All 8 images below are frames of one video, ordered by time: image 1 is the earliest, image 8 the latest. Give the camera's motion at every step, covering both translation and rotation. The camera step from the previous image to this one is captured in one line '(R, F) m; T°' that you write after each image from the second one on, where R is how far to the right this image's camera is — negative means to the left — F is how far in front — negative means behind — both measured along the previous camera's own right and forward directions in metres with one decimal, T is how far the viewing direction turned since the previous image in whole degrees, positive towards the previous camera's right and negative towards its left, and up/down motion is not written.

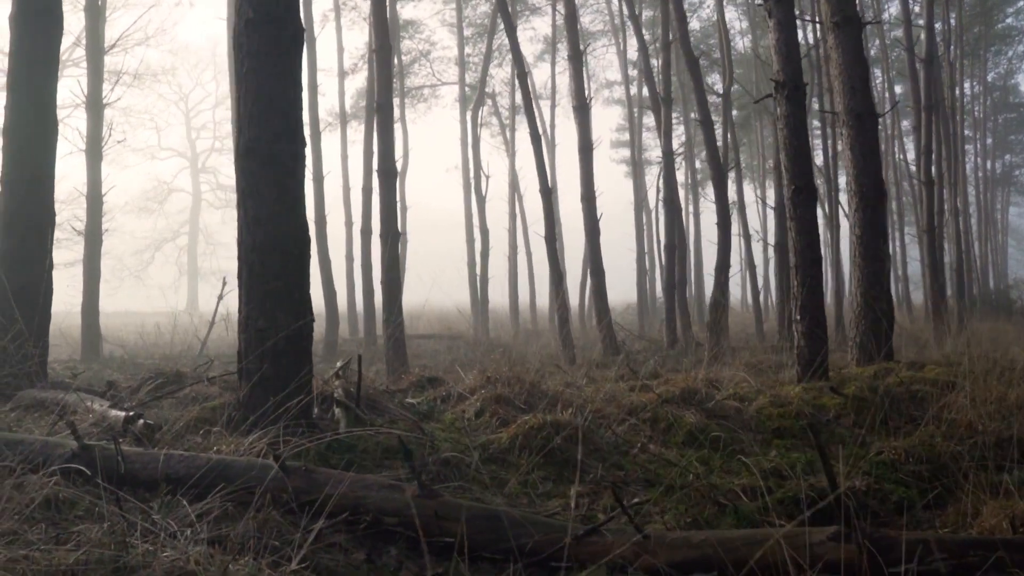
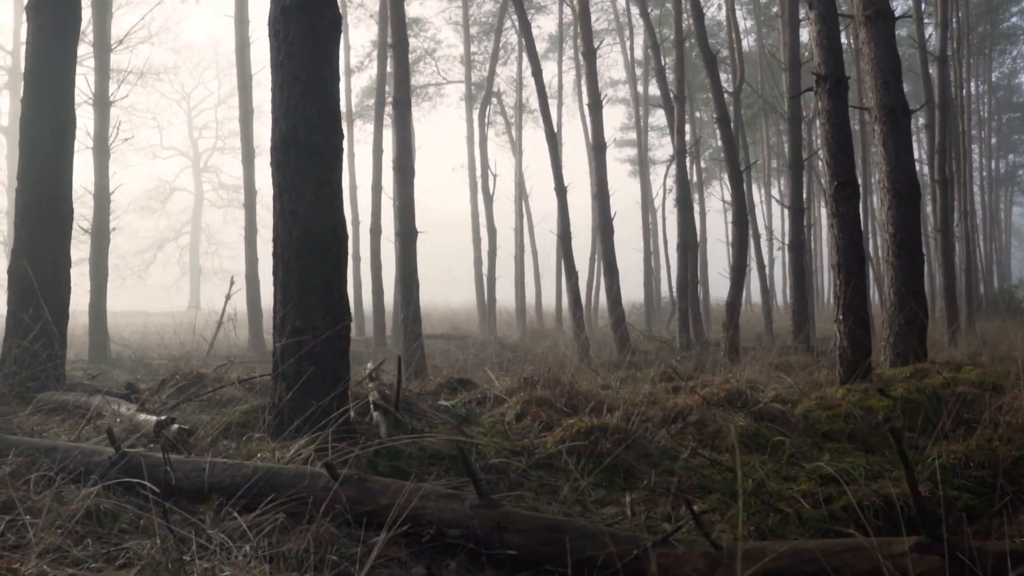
(-0.3, +0.2) m; 0°
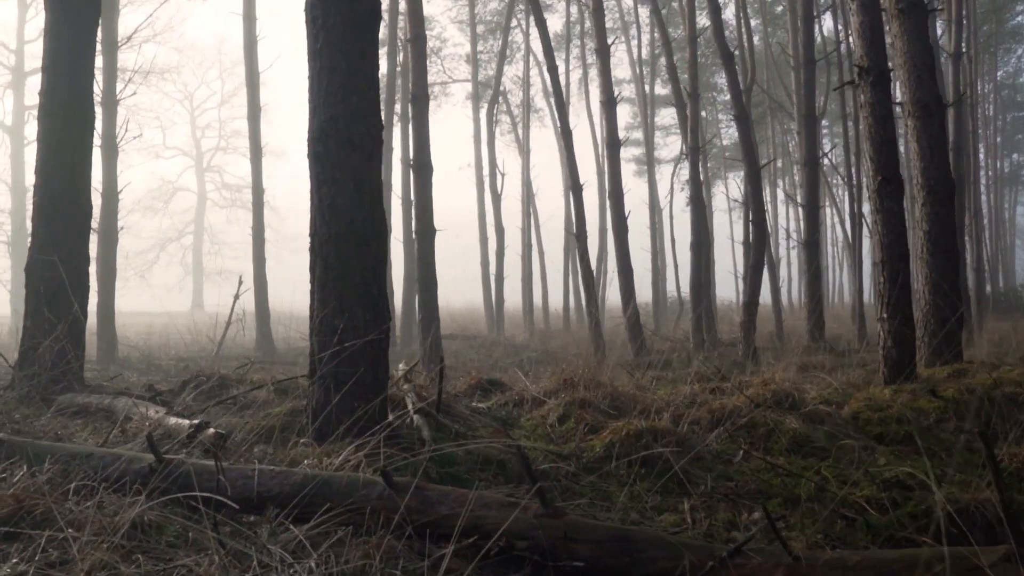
(-0.3, +0.2) m; 0°
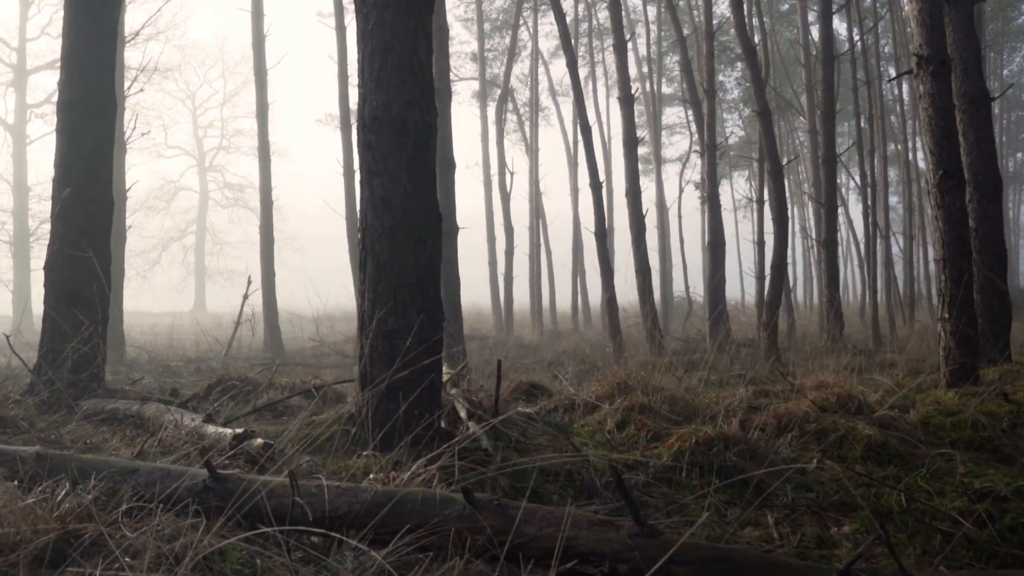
(-0.4, +0.3) m; 0°
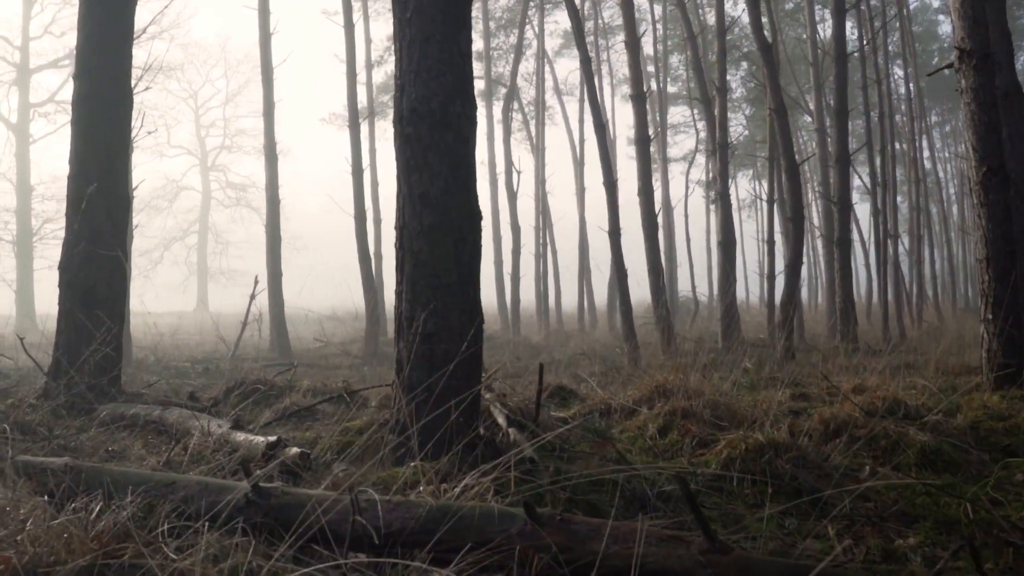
(-0.2, +0.2) m; 0°
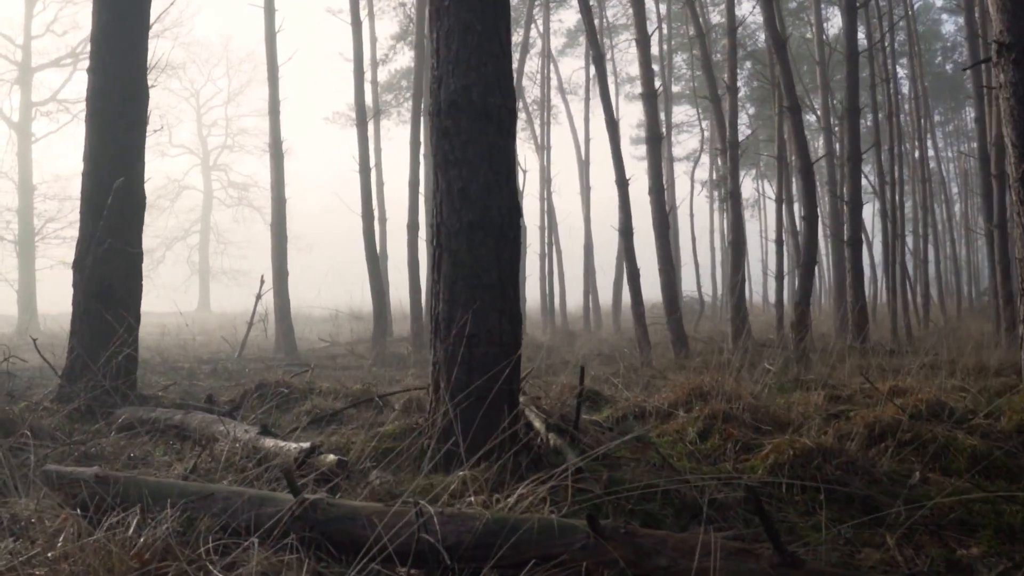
(-0.2, +0.2) m; 0°
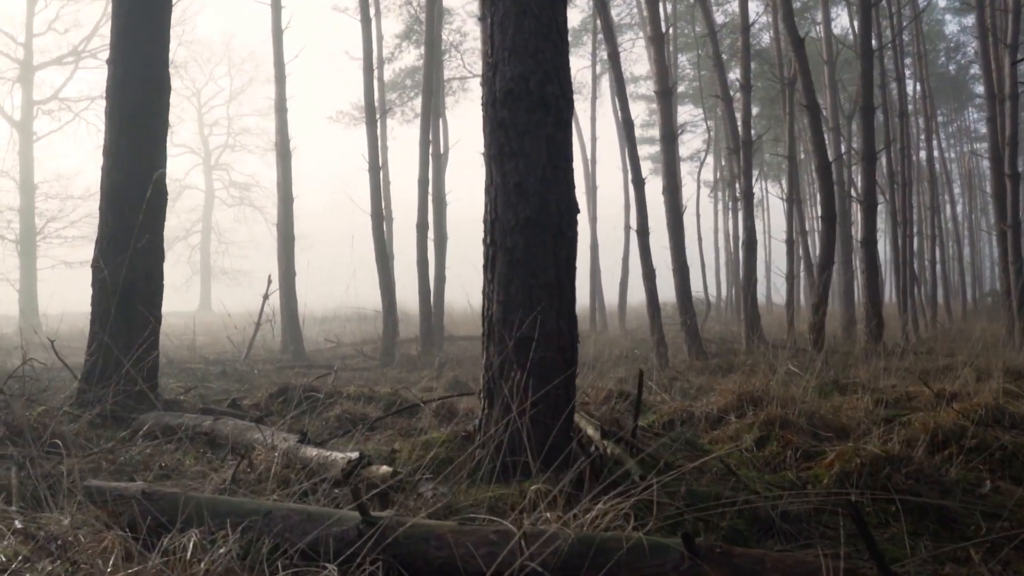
(-0.3, +0.2) m; 0°
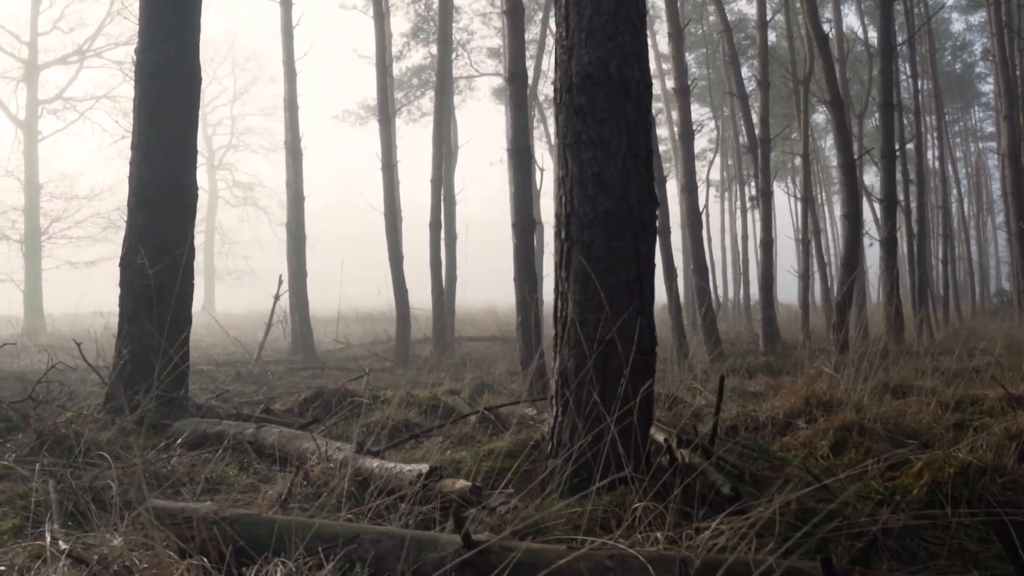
(-0.3, +0.3) m; 0°
